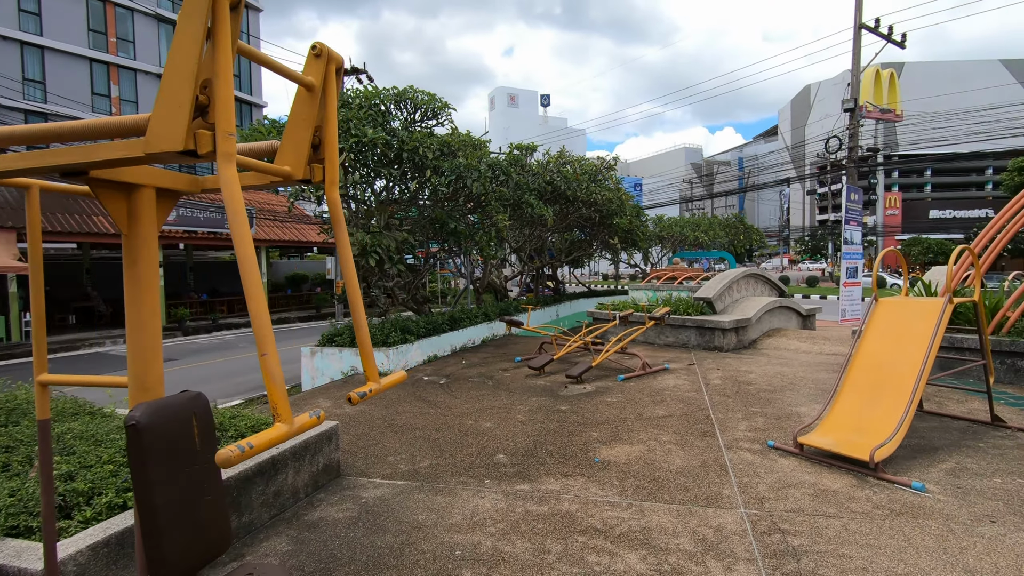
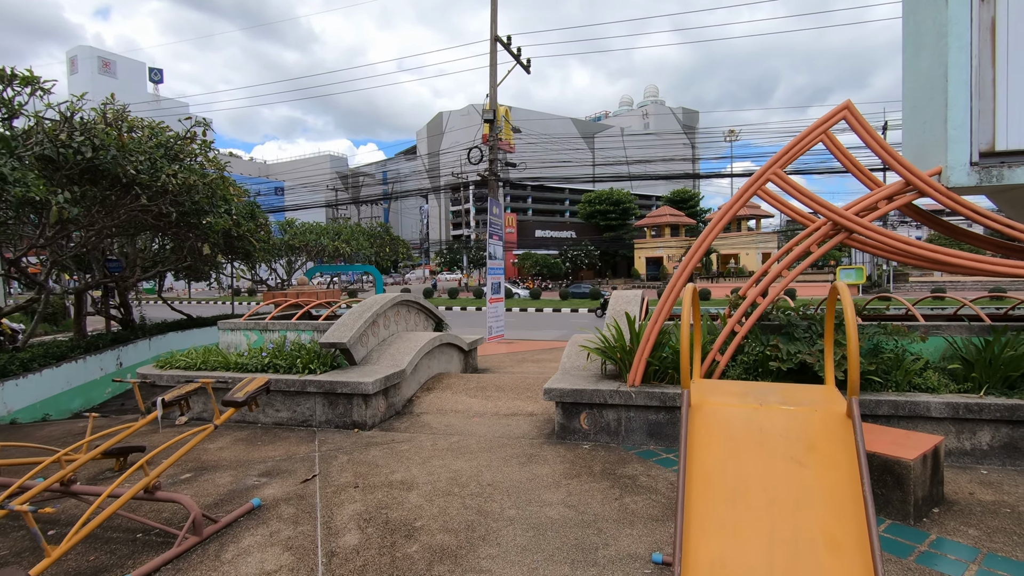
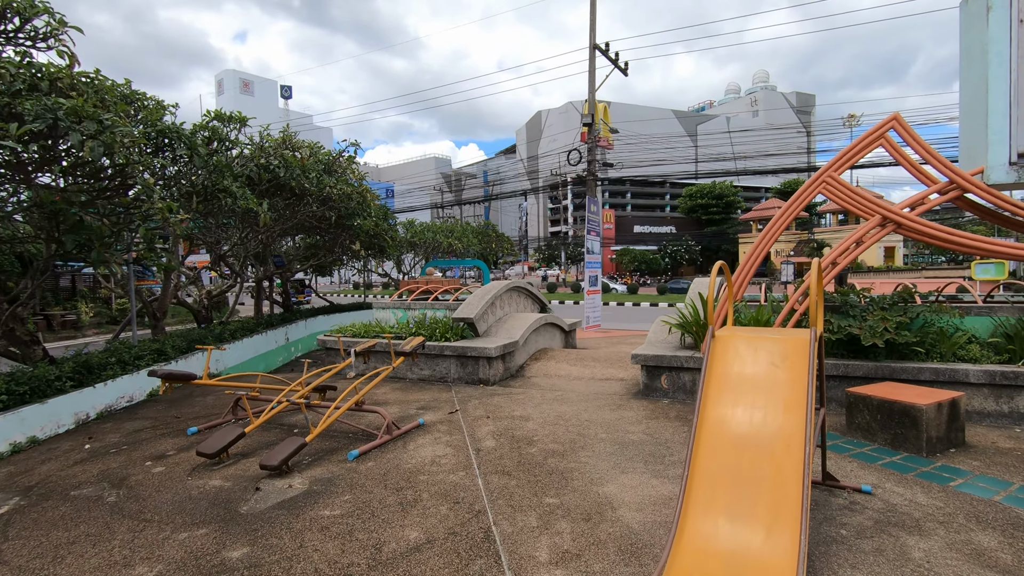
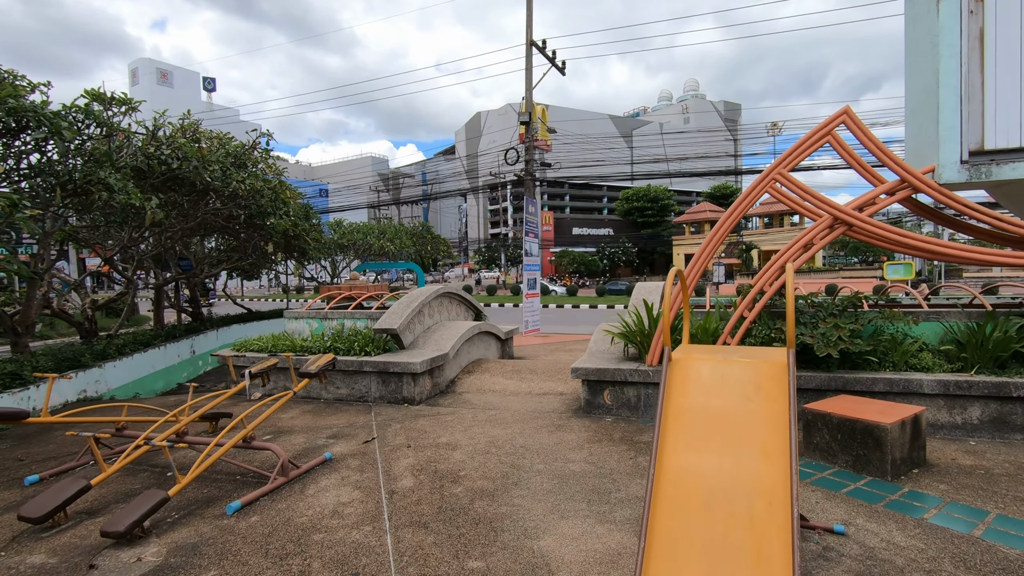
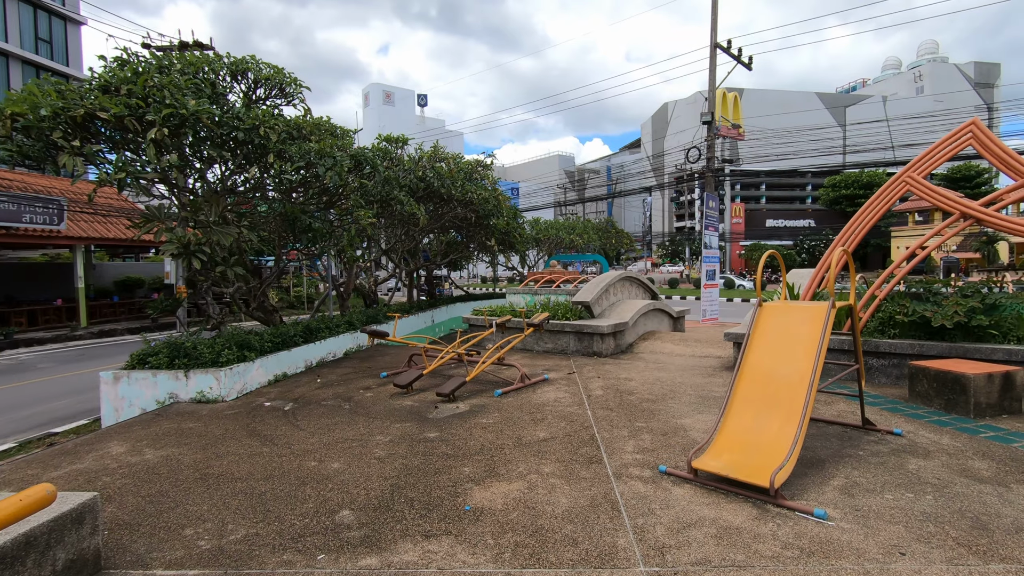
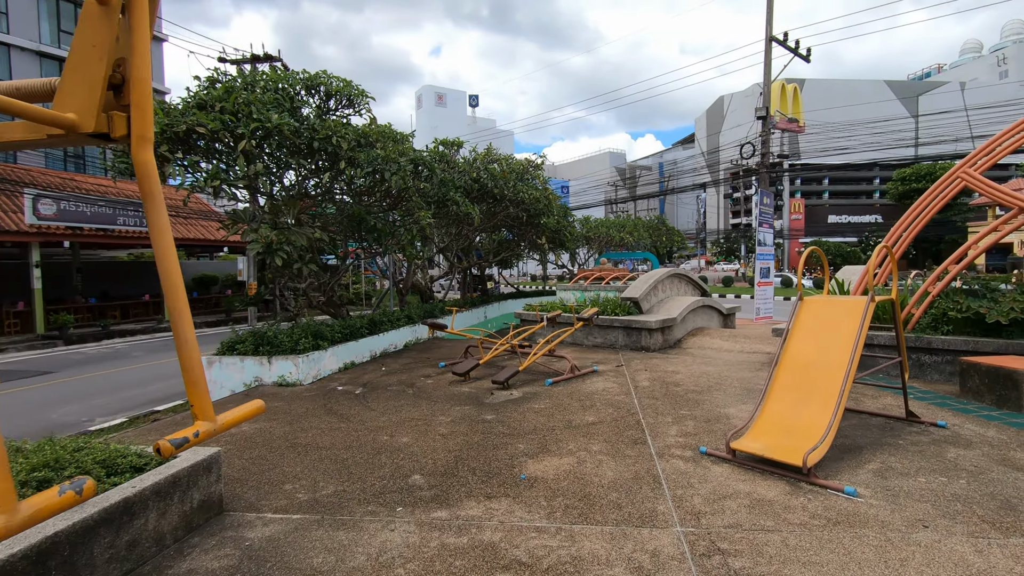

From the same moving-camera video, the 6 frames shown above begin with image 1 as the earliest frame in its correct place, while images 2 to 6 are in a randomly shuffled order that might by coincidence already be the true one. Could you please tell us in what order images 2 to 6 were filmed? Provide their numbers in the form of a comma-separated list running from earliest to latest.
6, 5, 3, 4, 2
